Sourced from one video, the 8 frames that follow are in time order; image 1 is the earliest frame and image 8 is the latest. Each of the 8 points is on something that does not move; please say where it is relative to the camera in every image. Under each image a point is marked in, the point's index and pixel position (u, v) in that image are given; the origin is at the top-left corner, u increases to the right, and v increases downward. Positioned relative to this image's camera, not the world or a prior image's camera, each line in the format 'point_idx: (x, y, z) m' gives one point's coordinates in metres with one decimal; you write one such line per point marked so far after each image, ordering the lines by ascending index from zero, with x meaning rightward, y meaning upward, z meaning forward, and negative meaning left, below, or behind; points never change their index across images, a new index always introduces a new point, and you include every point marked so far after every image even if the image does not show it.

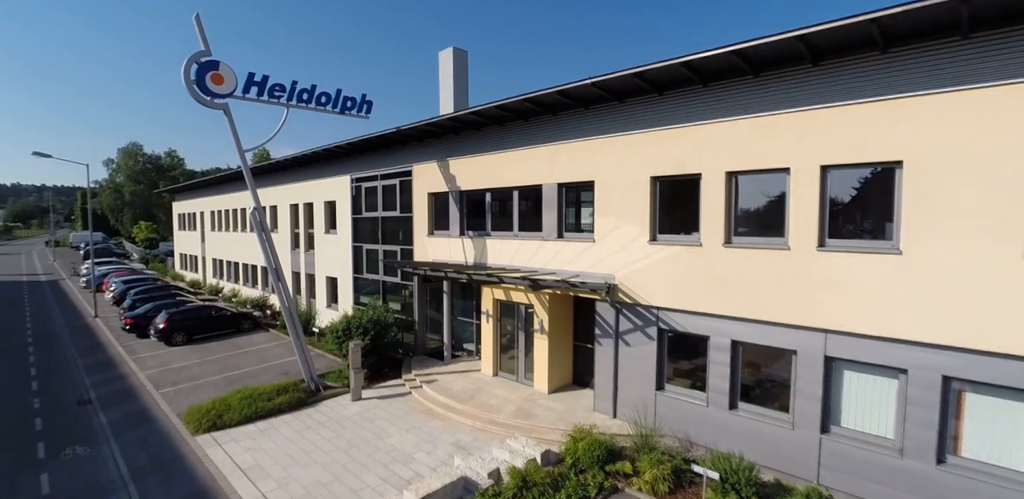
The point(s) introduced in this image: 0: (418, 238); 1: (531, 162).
0: (-2.8, +0.3, +14.6) m
1: (+0.5, +2.1, +11.5) m
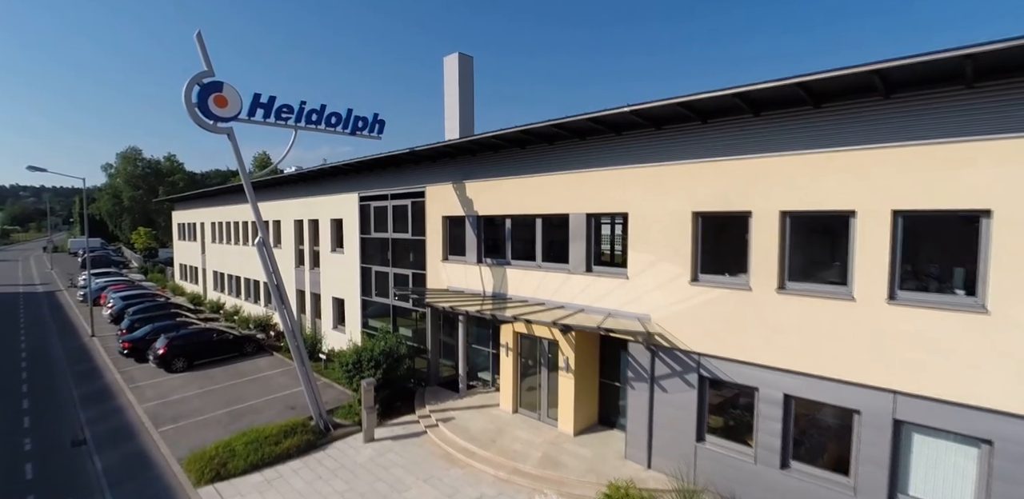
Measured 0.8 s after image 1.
0: (-2.3, -0.4, +13.9) m
1: (+1.0, +1.3, +10.8) m
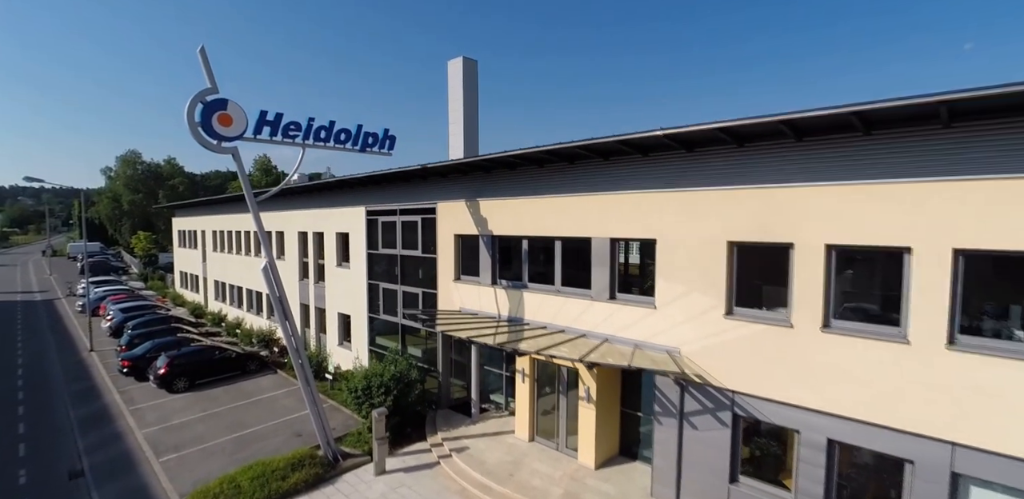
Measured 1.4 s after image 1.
0: (-1.9, -0.9, +13.4) m
1: (+1.4, +0.8, +10.3) m
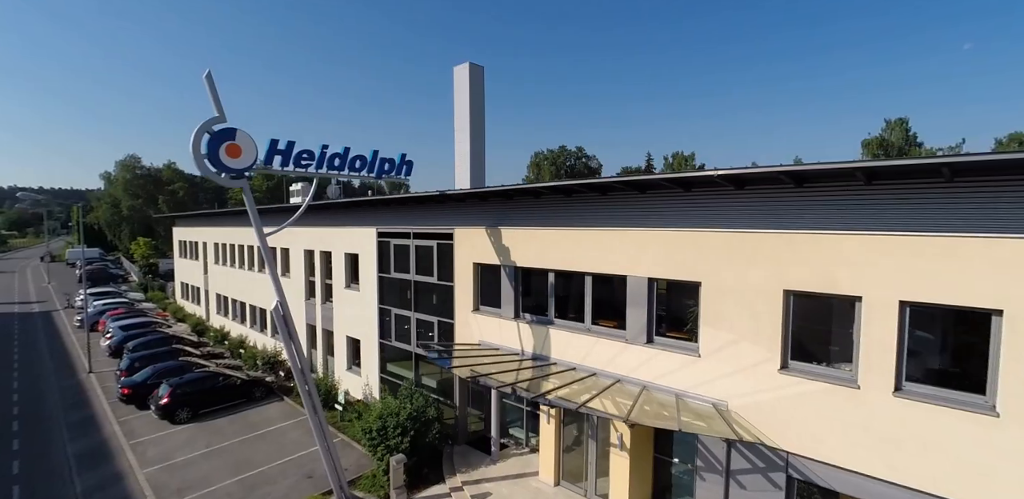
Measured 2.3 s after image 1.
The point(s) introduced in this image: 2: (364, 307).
0: (-1.3, -1.7, +12.7) m
1: (+2.0, +0.1, +9.6) m
2: (-5.0, -2.0, +16.4) m
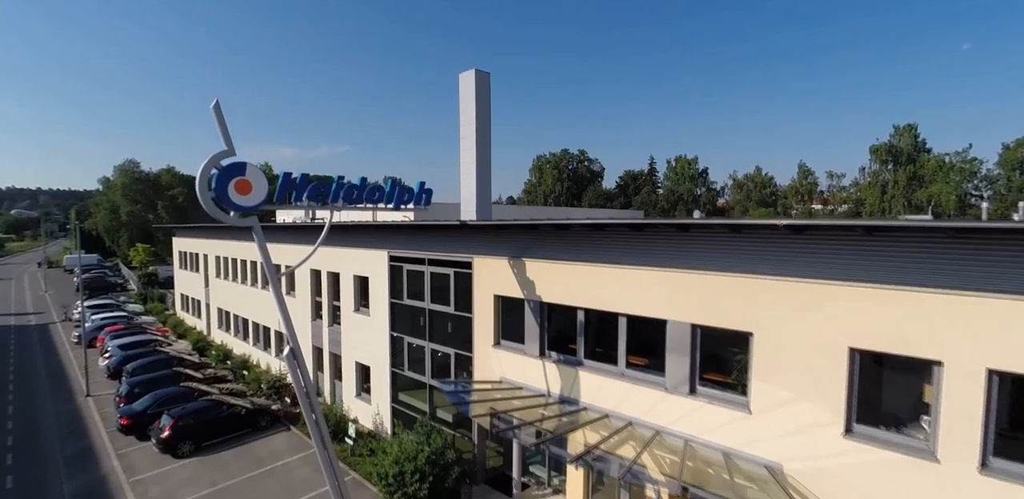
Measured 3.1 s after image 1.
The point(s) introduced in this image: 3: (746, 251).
0: (-0.8, -2.4, +12.0) m
1: (+2.5, -0.7, +8.9) m
2: (-4.5, -2.7, +15.7) m
3: (+3.7, 0.0, +7.8) m
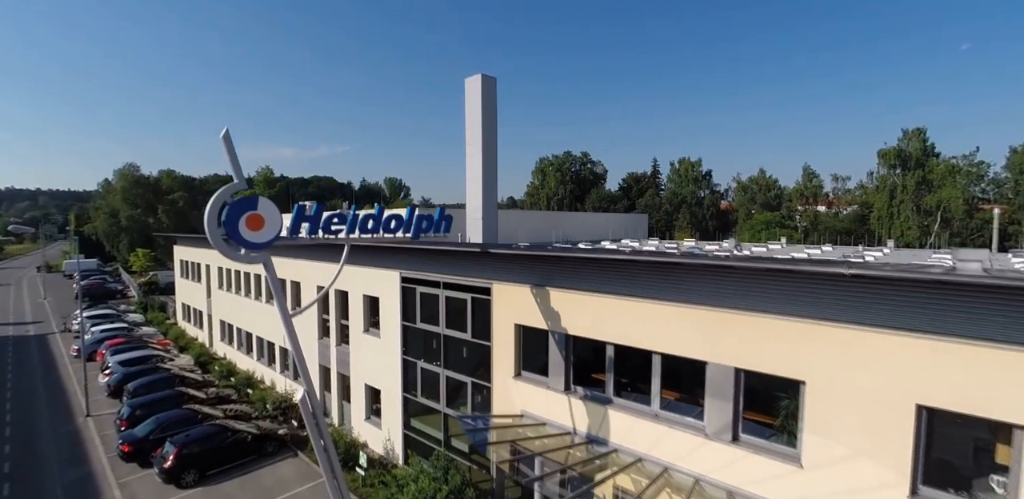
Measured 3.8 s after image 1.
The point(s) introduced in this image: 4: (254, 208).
0: (-0.3, -3.0, +11.5) m
1: (+3.0, -1.3, +8.4) m
2: (-4.0, -3.3, +15.1) m
3: (+4.2, -0.6, +7.2) m
4: (-4.0, +0.7, +7.5) m
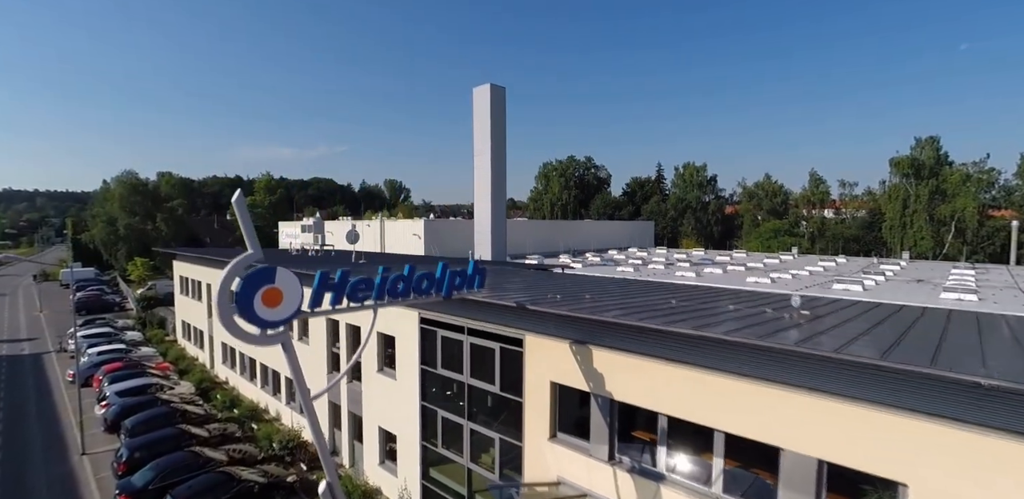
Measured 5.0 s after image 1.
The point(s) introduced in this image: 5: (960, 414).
0: (+0.4, -4.1, +10.5) m
1: (+3.8, -2.4, +7.4) m
2: (-3.3, -4.4, +14.2) m
3: (+5.0, -1.7, +6.2) m
4: (-3.3, -0.4, +6.5) m
5: (+5.6, -2.0, +5.7) m
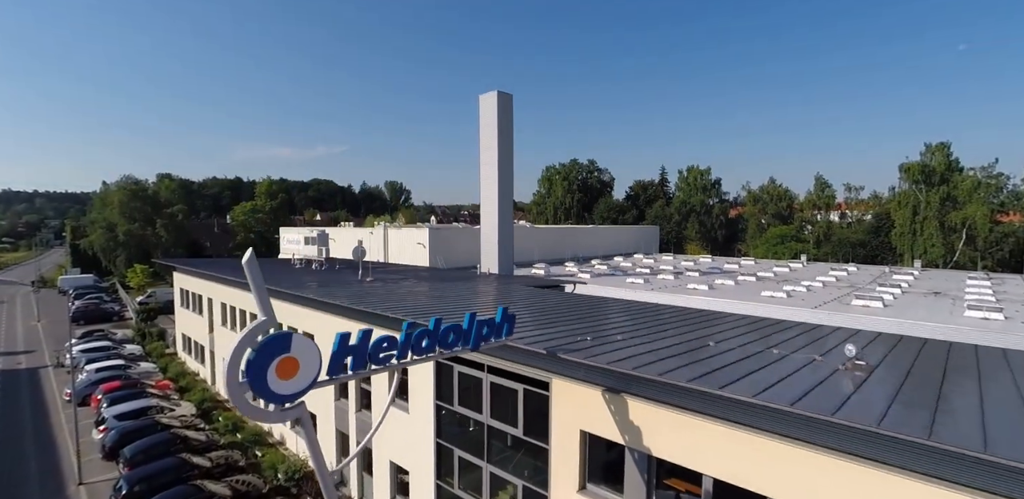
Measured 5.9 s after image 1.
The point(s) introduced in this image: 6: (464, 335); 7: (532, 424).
0: (+1.0, -4.8, +9.8) m
1: (+4.3, -3.1, +6.7) m
2: (-2.7, -5.1, +13.5) m
3: (+5.5, -2.5, +5.5) m
4: (-2.7, -1.1, +5.9) m
5: (+6.1, -2.8, +5.0) m
6: (-0.9, -1.3, +7.8) m
7: (+0.5, -3.8, +10.5) m
